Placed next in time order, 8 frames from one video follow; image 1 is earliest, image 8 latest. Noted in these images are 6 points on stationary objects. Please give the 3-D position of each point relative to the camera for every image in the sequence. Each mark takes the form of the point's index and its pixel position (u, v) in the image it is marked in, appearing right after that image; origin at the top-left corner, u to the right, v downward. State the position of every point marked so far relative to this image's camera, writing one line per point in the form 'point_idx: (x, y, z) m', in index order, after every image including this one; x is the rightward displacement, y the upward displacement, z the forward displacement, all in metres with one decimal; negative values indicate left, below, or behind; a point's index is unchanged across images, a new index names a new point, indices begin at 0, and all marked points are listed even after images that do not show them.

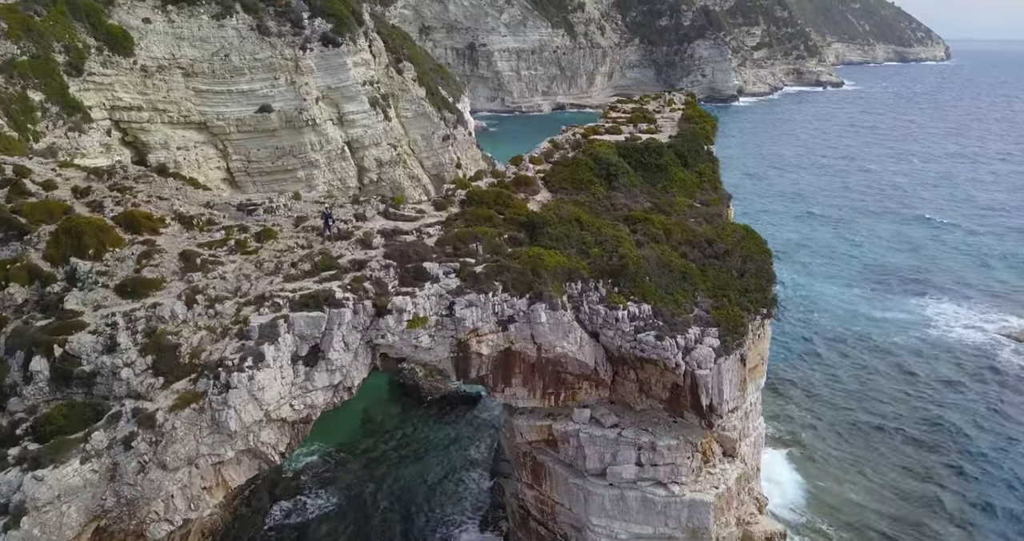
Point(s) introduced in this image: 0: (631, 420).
0: (+2.0, -2.5, +12.5) m
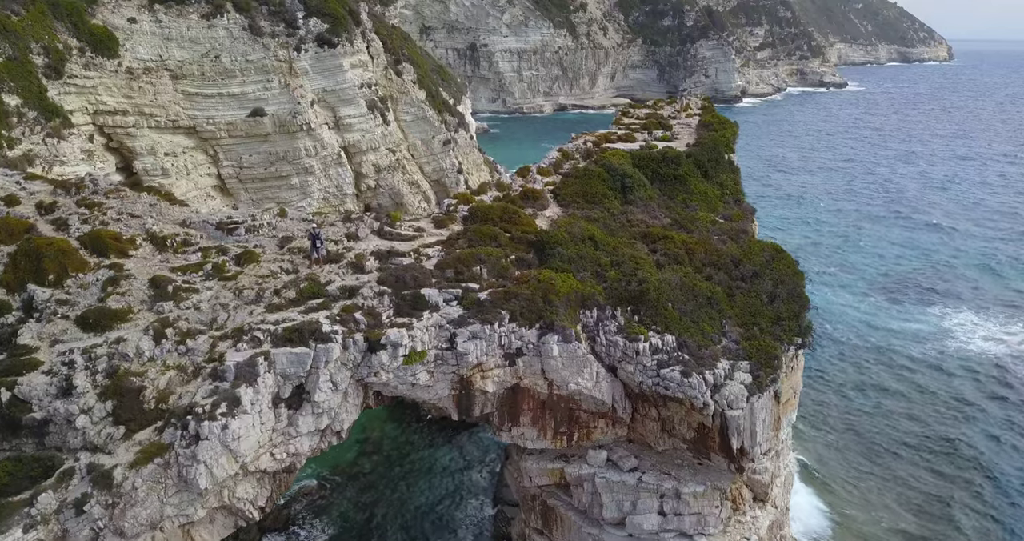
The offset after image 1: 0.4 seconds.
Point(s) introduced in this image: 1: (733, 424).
0: (+2.1, -2.9, +11.2) m
1: (+3.7, -2.7, +12.1) m
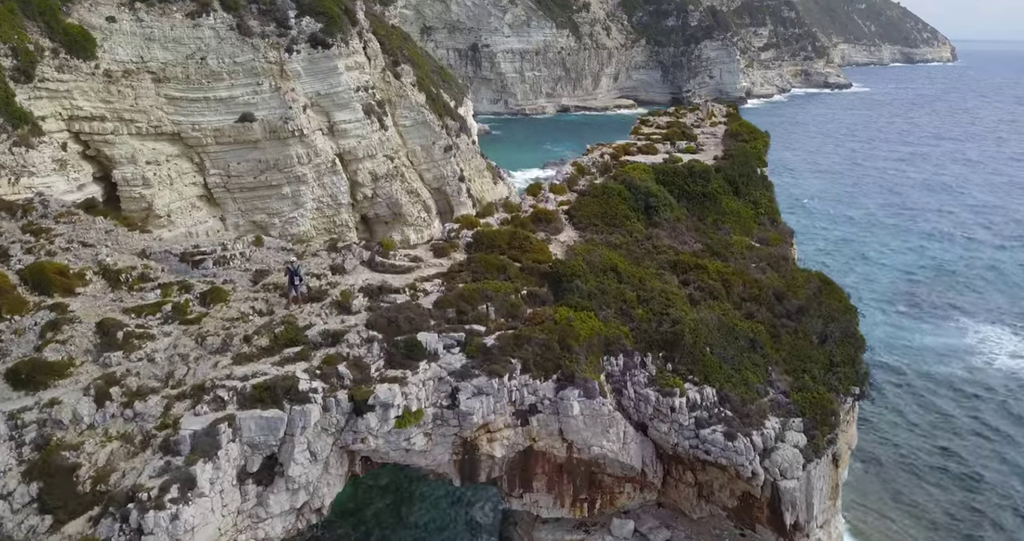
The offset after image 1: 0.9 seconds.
0: (+2.3, -3.4, +9.6) m
1: (+3.9, -3.2, +10.5) m
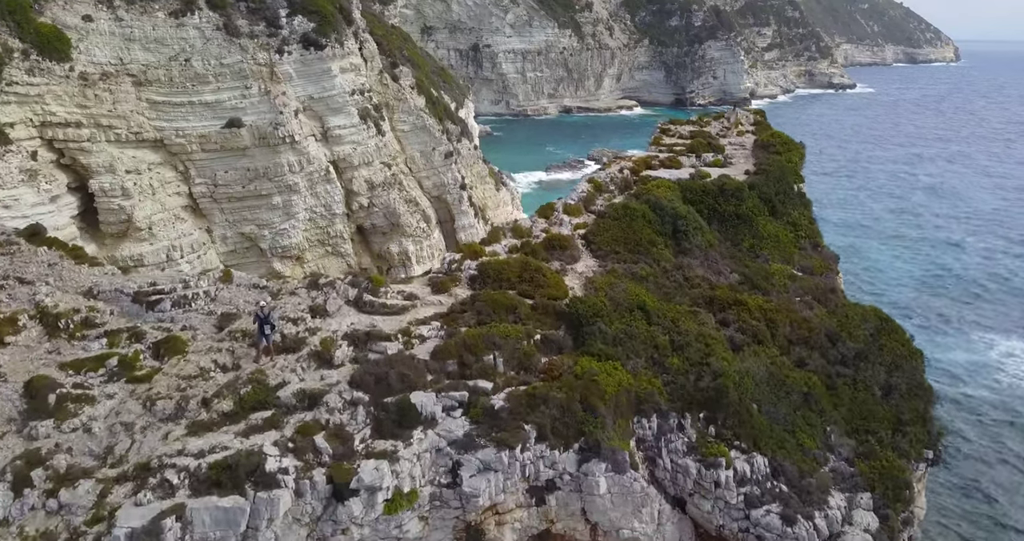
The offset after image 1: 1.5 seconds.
0: (+2.4, -3.9, +8.1) m
1: (+4.0, -3.7, +9.0) m
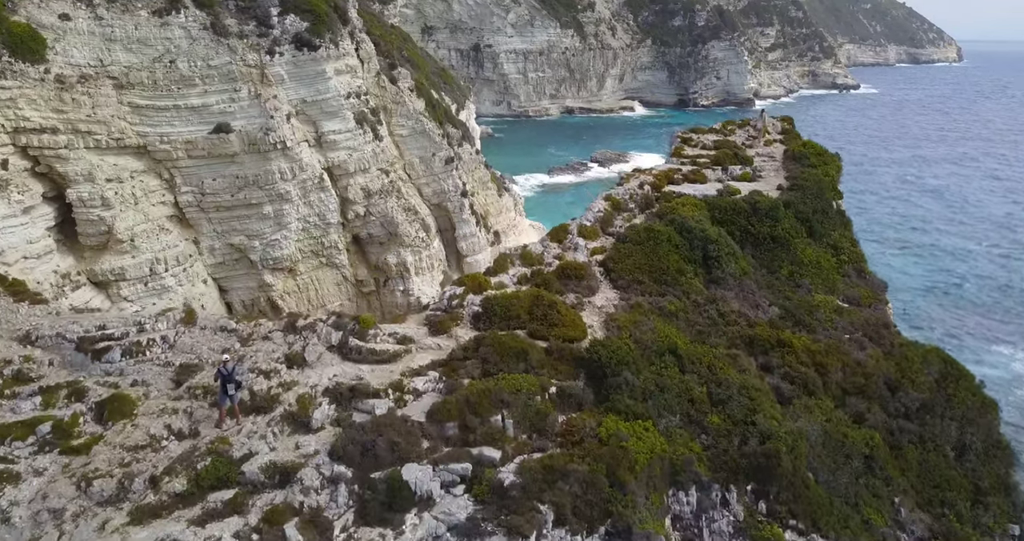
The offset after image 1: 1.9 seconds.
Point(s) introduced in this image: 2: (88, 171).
0: (+2.5, -4.3, +6.8) m
1: (+4.1, -4.1, +7.7) m
2: (-11.3, +2.6, +19.9) m
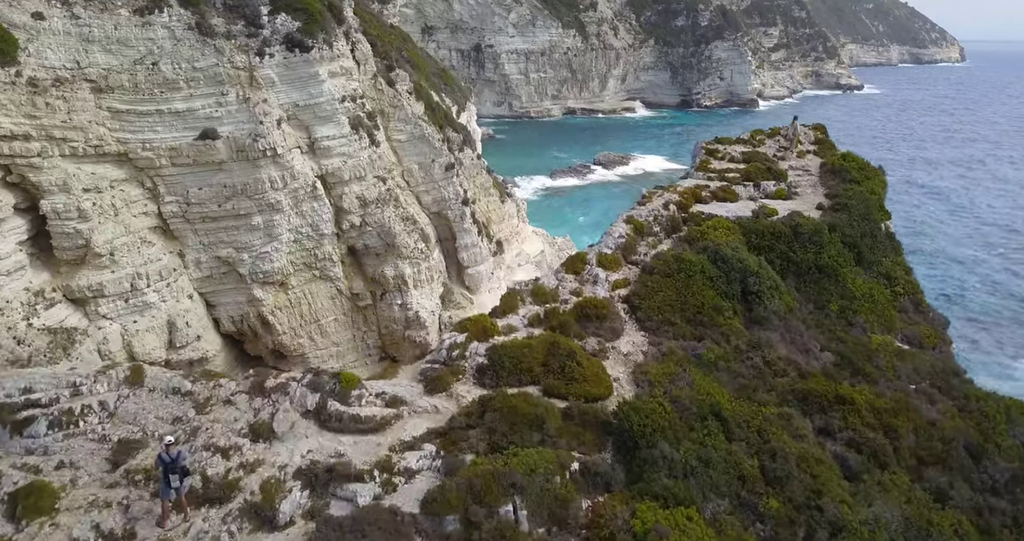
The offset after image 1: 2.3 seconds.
0: (+2.6, -4.7, +5.5) m
1: (+4.2, -4.5, +6.4) m
2: (-11.2, +2.2, +18.6) m
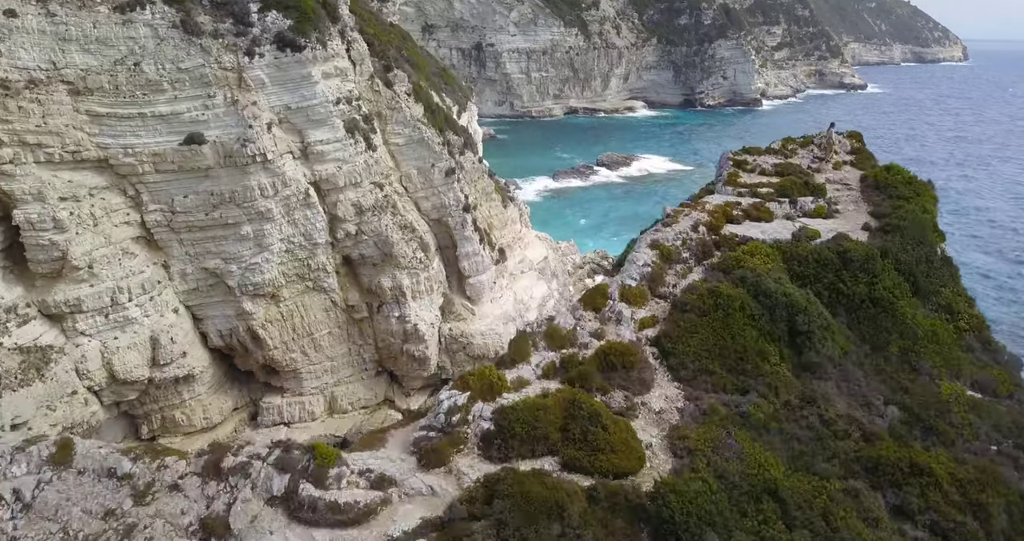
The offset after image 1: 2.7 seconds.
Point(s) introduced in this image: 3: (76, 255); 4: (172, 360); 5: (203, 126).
0: (+2.7, -5.1, +4.4) m
1: (+4.3, -4.9, +5.2) m
2: (-11.1, +1.9, +17.4) m
3: (-10.6, +0.4, +18.0) m
4: (-9.1, -2.4, +19.9) m
5: (-8.1, +3.8, +19.6) m
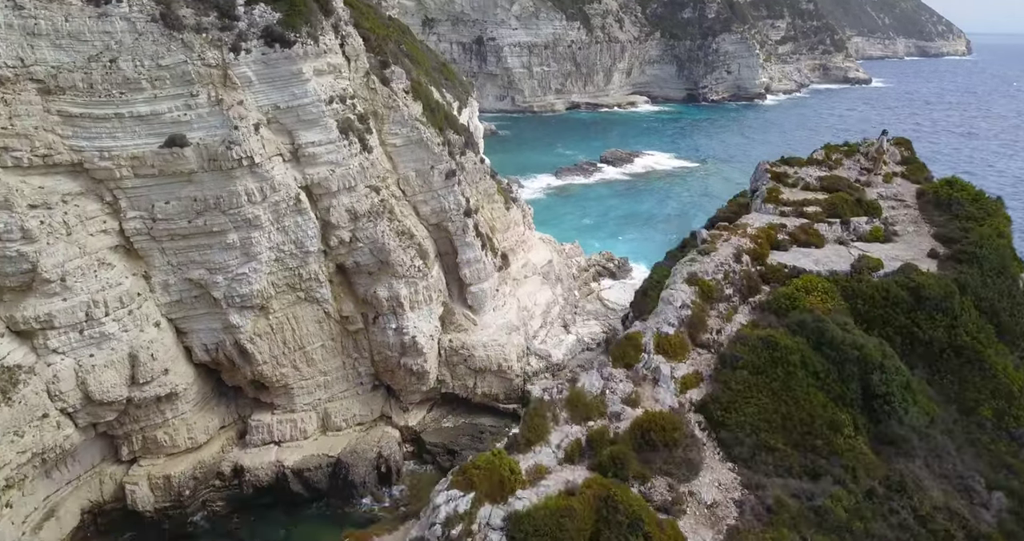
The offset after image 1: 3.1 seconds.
0: (+2.8, -5.5, +3.1) m
1: (+4.4, -5.3, +3.9) m
2: (-11.0, +1.6, +16.1) m
3: (-10.5, +0.1, +16.7) m
4: (-9.0, -2.7, +18.6) m
5: (-8.0, +3.5, +18.2) m
